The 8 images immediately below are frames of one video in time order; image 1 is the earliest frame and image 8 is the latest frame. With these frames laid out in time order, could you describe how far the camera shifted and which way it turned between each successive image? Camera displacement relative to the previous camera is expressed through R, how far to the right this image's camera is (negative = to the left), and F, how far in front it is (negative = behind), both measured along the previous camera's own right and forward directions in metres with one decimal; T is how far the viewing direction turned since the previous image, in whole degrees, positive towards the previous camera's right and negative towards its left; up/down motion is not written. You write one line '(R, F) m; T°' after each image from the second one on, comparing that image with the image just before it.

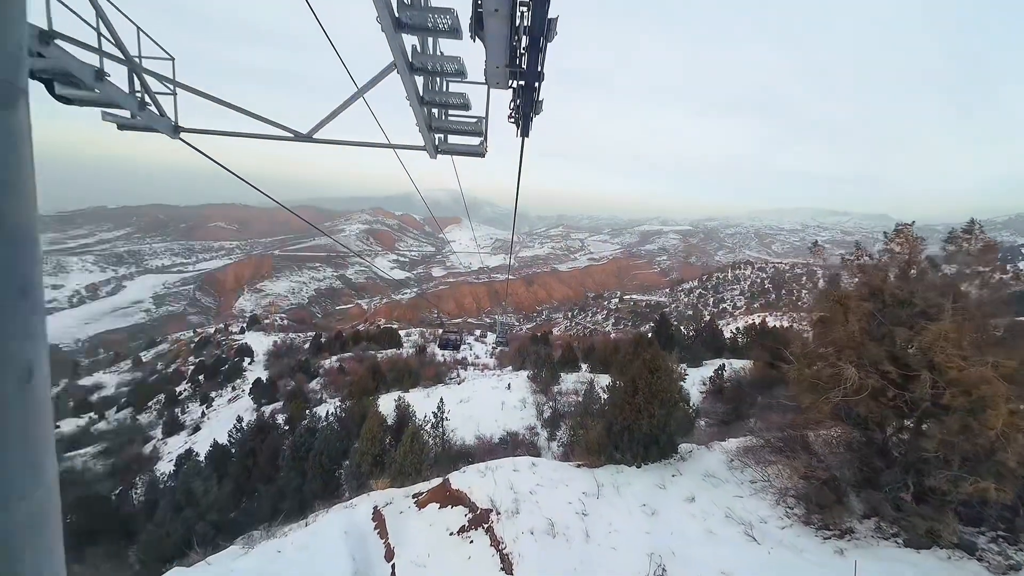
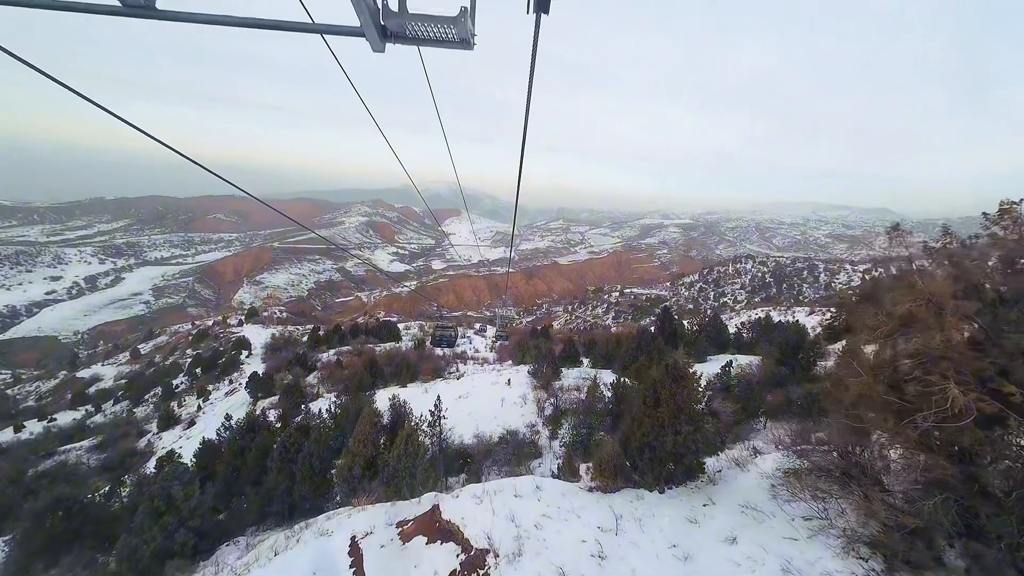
(0.0, +0.5) m; 0°
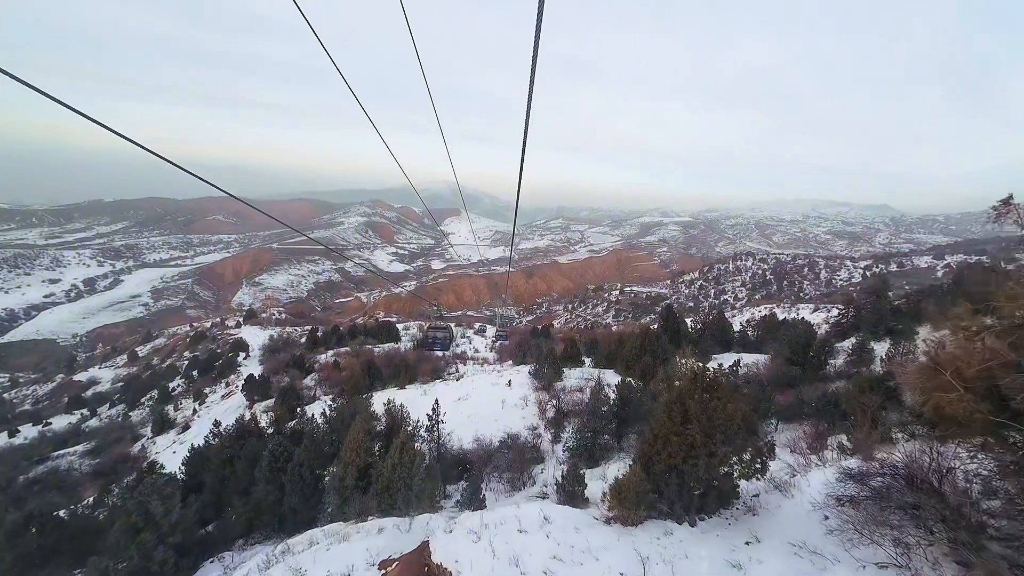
(0.0, +0.5) m; 0°
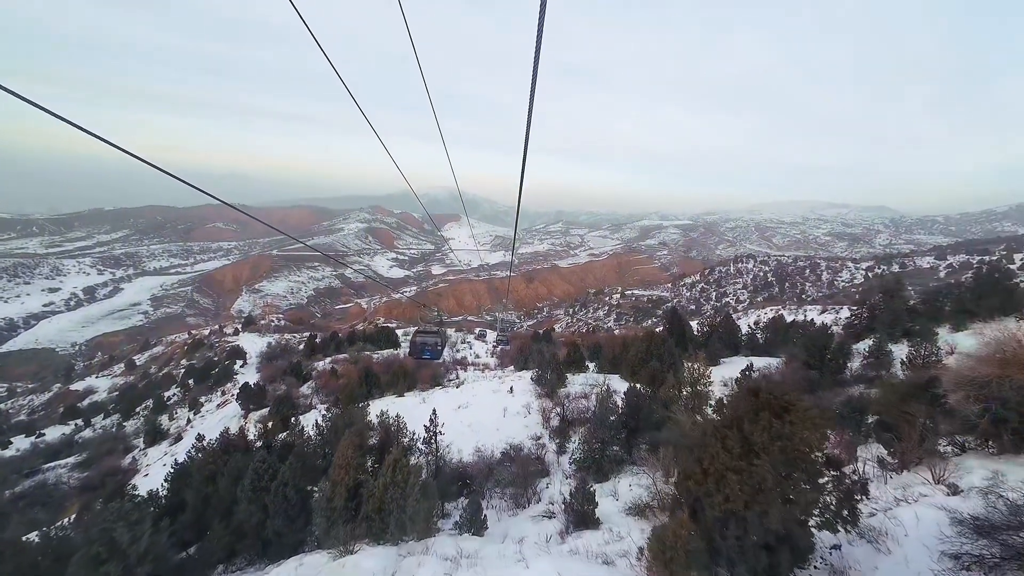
(0.0, +0.6) m; 0°
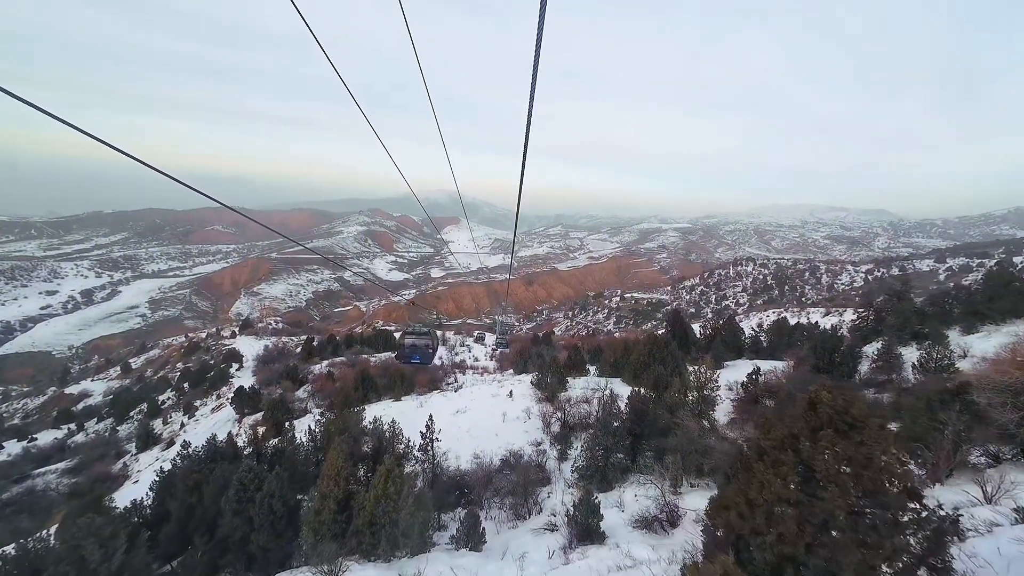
(0.0, +0.4) m; 0°
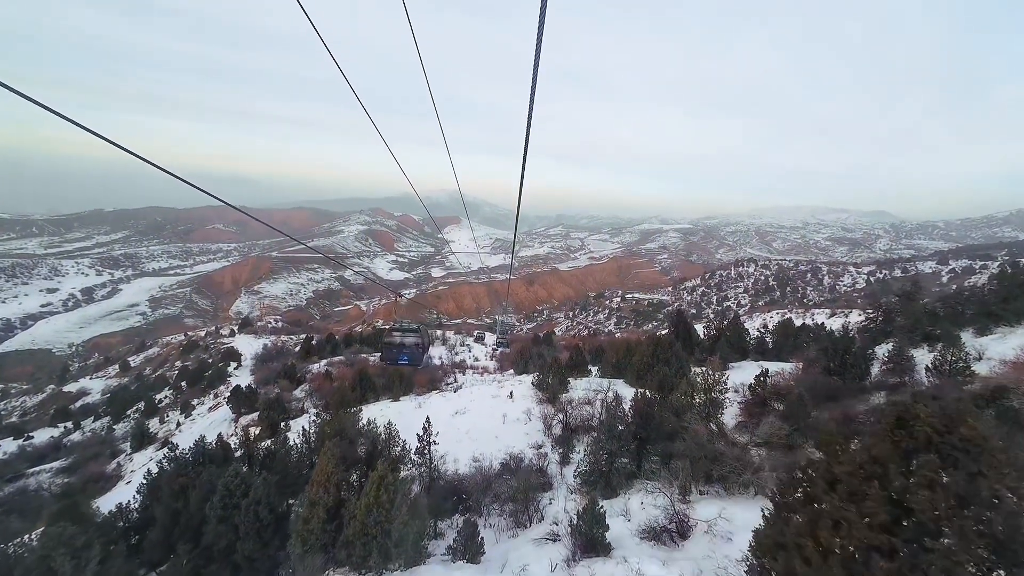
(0.0, +0.4) m; 0°
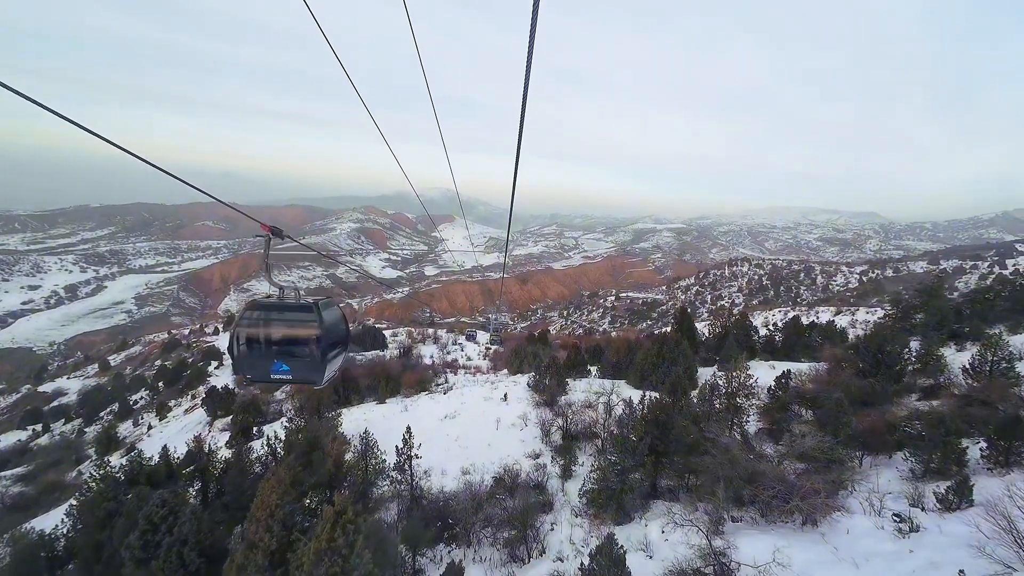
(0.0, +1.3) m; +1°
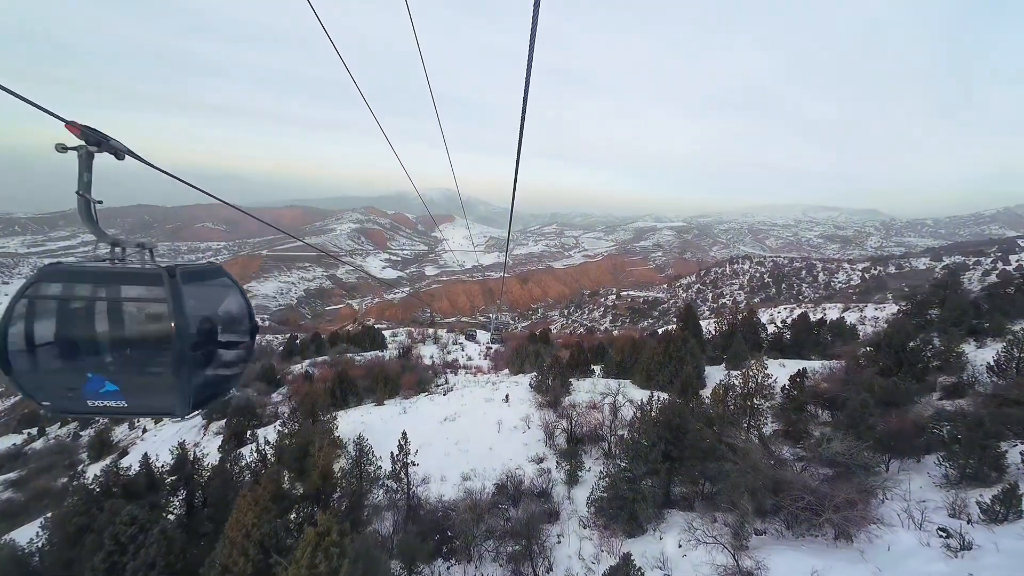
(0.0, +0.5) m; 0°
